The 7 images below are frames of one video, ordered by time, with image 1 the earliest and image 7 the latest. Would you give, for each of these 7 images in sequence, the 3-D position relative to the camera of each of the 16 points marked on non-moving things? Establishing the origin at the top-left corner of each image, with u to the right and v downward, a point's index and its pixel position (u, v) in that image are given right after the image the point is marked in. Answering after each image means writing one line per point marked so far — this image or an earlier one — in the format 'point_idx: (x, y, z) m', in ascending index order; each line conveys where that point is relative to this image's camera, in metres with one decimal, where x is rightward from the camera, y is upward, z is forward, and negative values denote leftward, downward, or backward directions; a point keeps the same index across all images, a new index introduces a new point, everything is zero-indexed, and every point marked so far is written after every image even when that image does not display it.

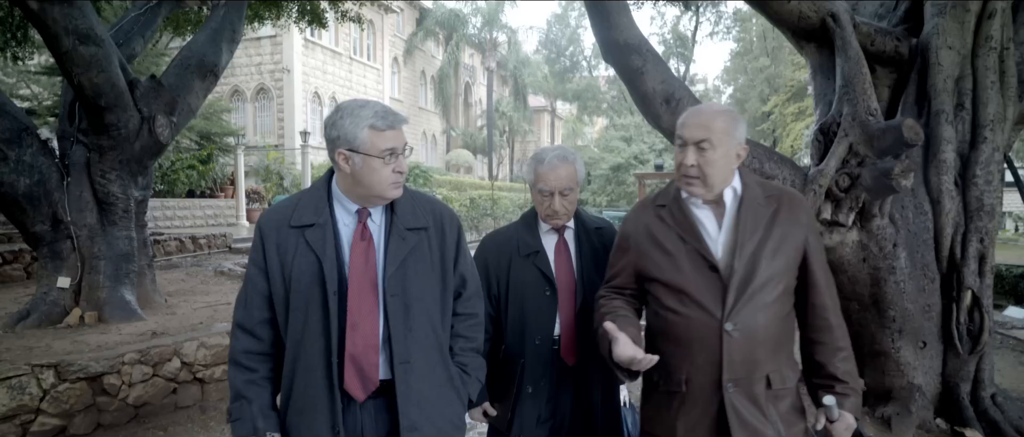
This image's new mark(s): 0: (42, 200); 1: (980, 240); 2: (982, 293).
0: (-4.1, +0.2, +6.3) m
1: (+3.1, -0.1, +4.8) m
2: (+3.1, -0.5, +4.8) m
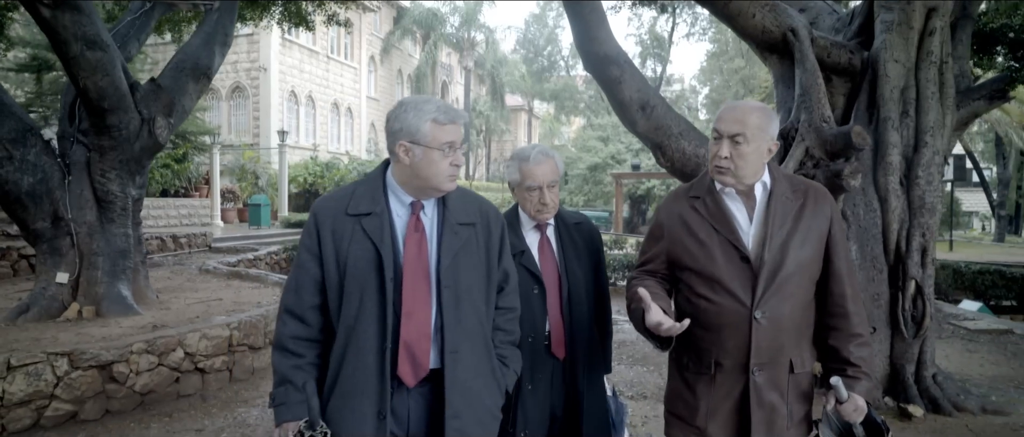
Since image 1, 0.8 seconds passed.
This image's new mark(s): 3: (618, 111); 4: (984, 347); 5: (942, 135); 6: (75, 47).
0: (-4.2, +0.2, +6.5) m
1: (+3.0, -0.1, +5.3) m
2: (+3.0, -0.5, +5.2) m
3: (+0.8, +0.8, +5.6) m
4: (+4.7, -1.3, +7.3) m
5: (+3.2, +0.6, +5.4) m
6: (-3.7, +1.4, +6.0) m
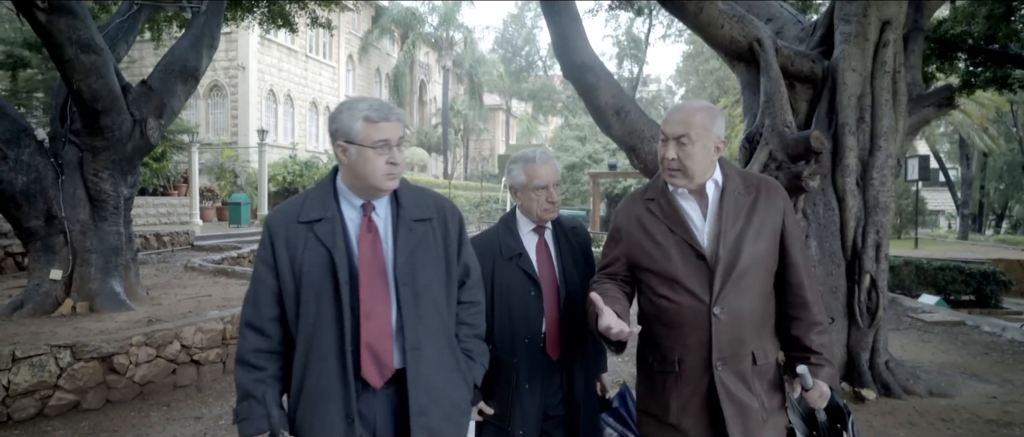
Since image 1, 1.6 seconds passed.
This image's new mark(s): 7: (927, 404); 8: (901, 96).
0: (-4.4, +0.2, +6.7) m
1: (+2.9, -0.1, +5.7) m
2: (+2.9, -0.4, +5.6) m
3: (+0.7, +0.9, +5.9) m
4: (+4.5, -1.3, +7.8) m
5: (+3.1, +0.6, +5.8) m
6: (-3.9, +1.5, +6.2) m
7: (+3.1, -1.4, +5.4) m
8: (+3.2, +1.0, +5.8) m
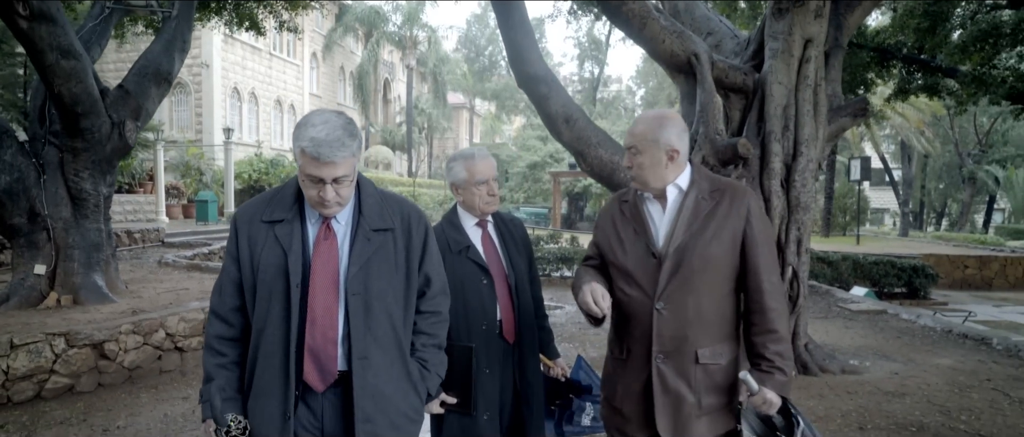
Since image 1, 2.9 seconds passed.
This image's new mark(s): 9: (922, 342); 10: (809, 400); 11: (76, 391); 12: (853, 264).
0: (-4.8, +0.2, +7.0) m
1: (+2.5, -0.1, +6.4) m
2: (+2.5, -0.4, +6.3) m
3: (+0.3, +0.9, +6.5) m
4: (+4.1, -1.3, +8.6) m
5: (+2.7, +0.7, +6.5) m
6: (-4.2, +1.5, +6.6) m
7: (+2.8, -1.4, +6.1) m
8: (+2.8, +1.0, +6.6) m
9: (+4.4, -1.3, +7.8) m
10: (+2.3, -1.4, +5.5) m
11: (-3.3, -1.3, +5.5) m
12: (+6.9, -0.9, +14.4) m
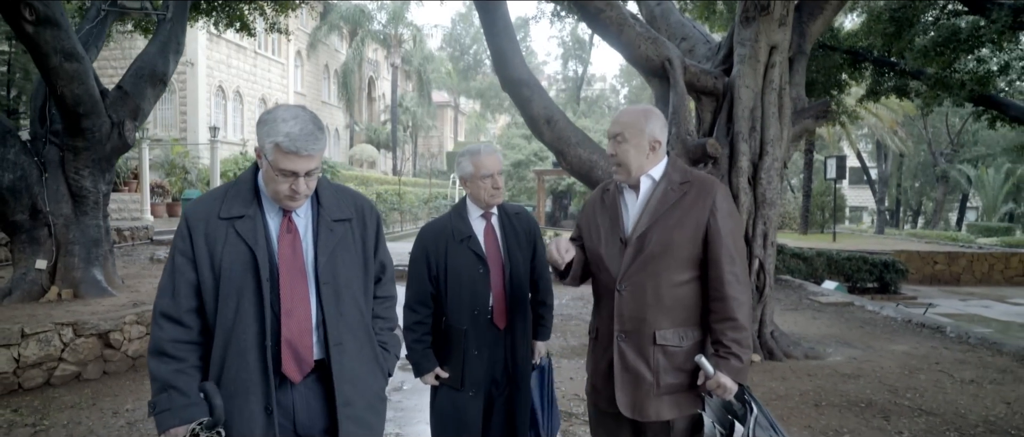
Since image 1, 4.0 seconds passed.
0: (-4.9, +0.3, +7.3) m
1: (+2.4, -0.1, +6.8) m
2: (+2.4, -0.4, +6.8) m
3: (+0.2, +0.9, +6.9) m
4: (+3.9, -1.3, +9.0) m
5: (+2.6, +0.7, +6.9) m
6: (-4.4, +1.5, +6.9) m
7: (+2.6, -1.3, +6.5) m
8: (+2.7, +1.1, +7.0) m
9: (+4.3, -1.3, +8.3) m
10: (+2.1, -1.3, +5.9) m
11: (-3.5, -1.3, +5.8) m
12: (+6.5, -0.9, +14.9) m
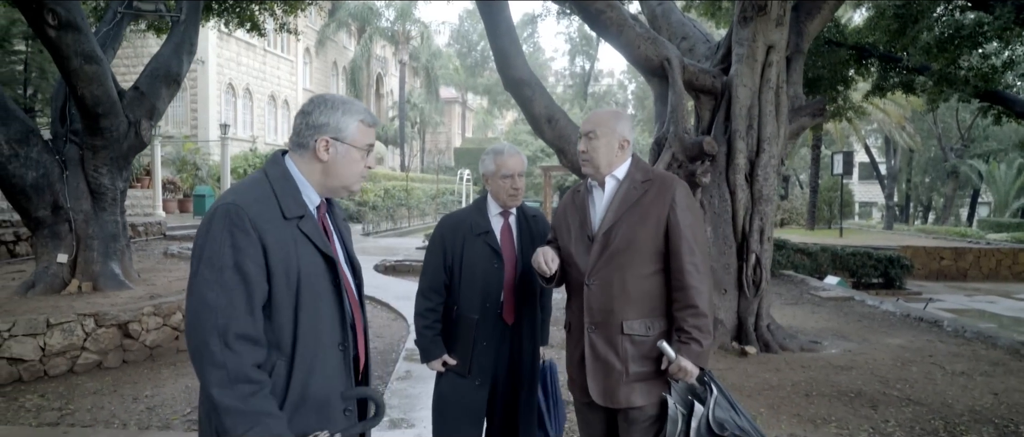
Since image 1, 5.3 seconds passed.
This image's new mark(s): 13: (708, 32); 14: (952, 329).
0: (-4.9, +0.3, +7.6) m
1: (+2.4, 0.0, +7.0) m
2: (+2.4, -0.3, +7.0) m
3: (+0.2, +1.0, +7.1) m
4: (+4.0, -1.2, +9.2) m
5: (+2.6, +0.7, +7.1) m
6: (-4.3, +1.6, +7.1) m
7: (+2.7, -1.3, +6.7) m
8: (+2.7, +1.1, +7.2) m
9: (+4.3, -1.2, +8.4) m
10: (+2.2, -1.3, +6.1) m
11: (-3.4, -1.2, +6.1) m
12: (+6.7, -0.8, +15.1) m
13: (+2.4, +2.2, +8.6) m
14: (+5.0, -1.3, +8.2) m
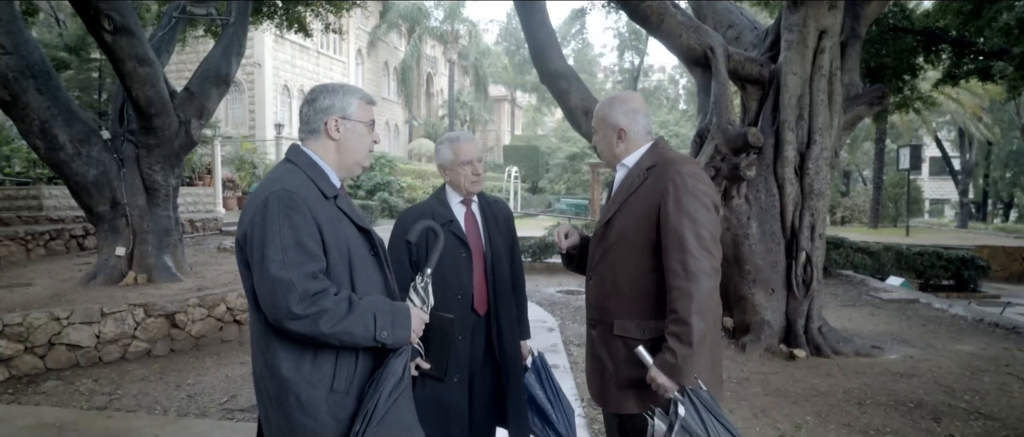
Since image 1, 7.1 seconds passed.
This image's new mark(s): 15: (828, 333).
0: (-4.5, +0.3, +7.8) m
1: (+2.8, 0.0, +6.7) m
2: (+2.8, -0.3, +6.6) m
3: (+0.6, +1.0, +6.9) m
4: (+4.5, -1.2, +8.8) m
5: (+3.0, +0.8, +6.7) m
6: (-4.0, +1.6, +7.3) m
7: (+3.0, -1.2, +6.4) m
8: (+3.1, +1.1, +6.8) m
9: (+4.8, -1.2, +8.0) m
10: (+2.4, -1.3, +5.8) m
11: (-3.1, -1.2, +6.2) m
12: (+7.6, -0.7, +14.4) m
13: (+2.8, +2.3, +8.3) m
14: (+5.4, -1.2, +7.7) m
15: (+2.9, -1.0, +6.7) m
